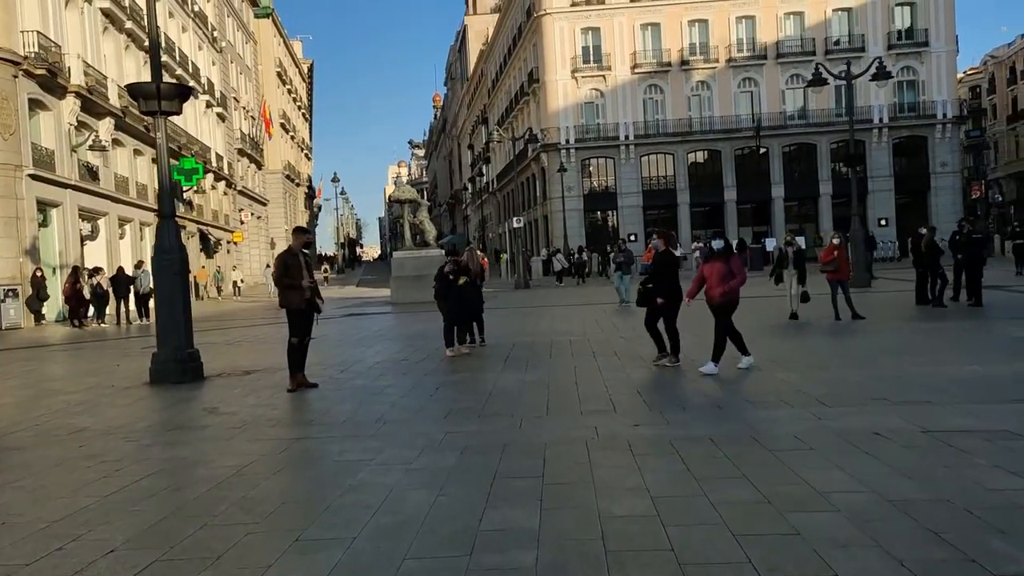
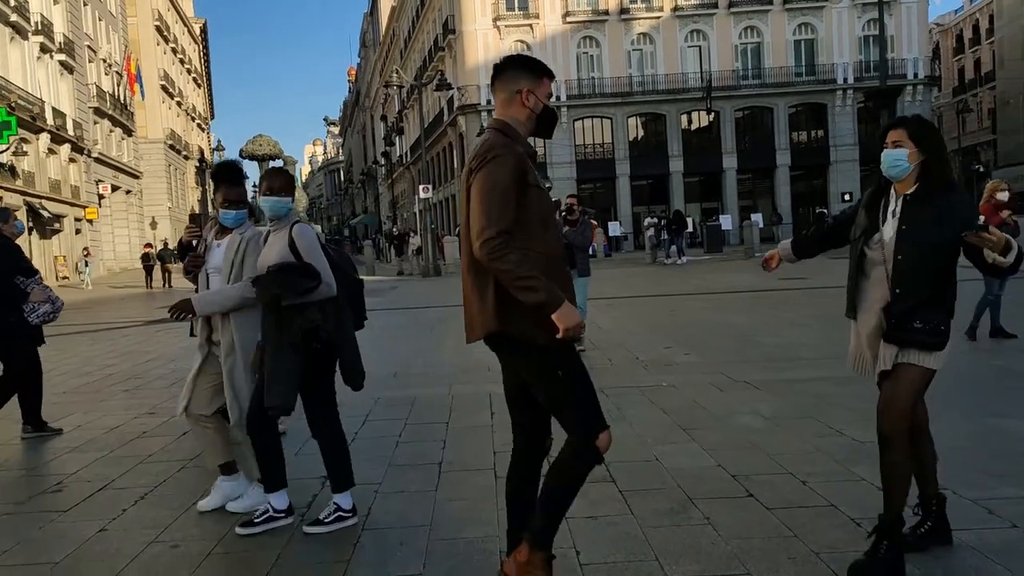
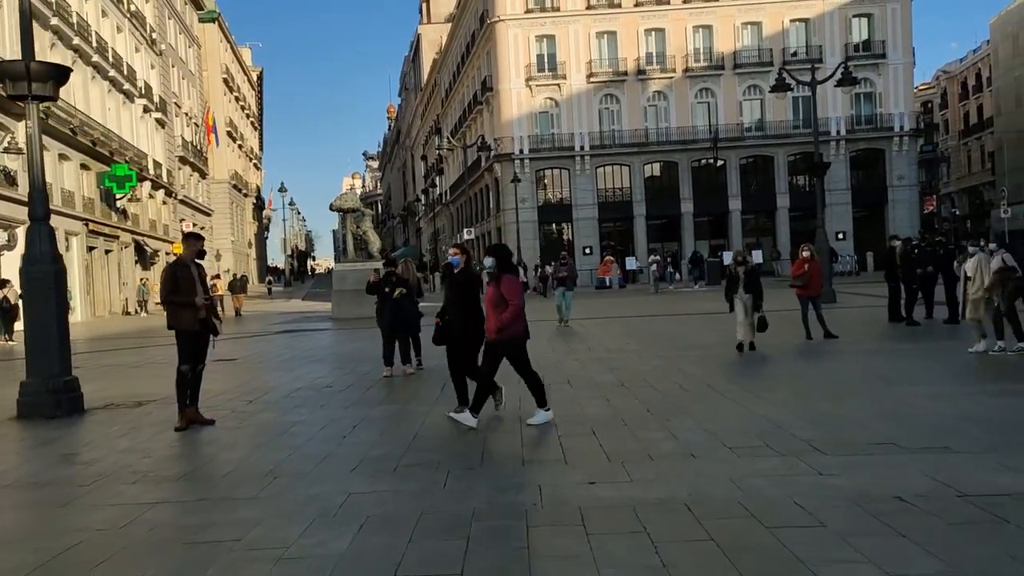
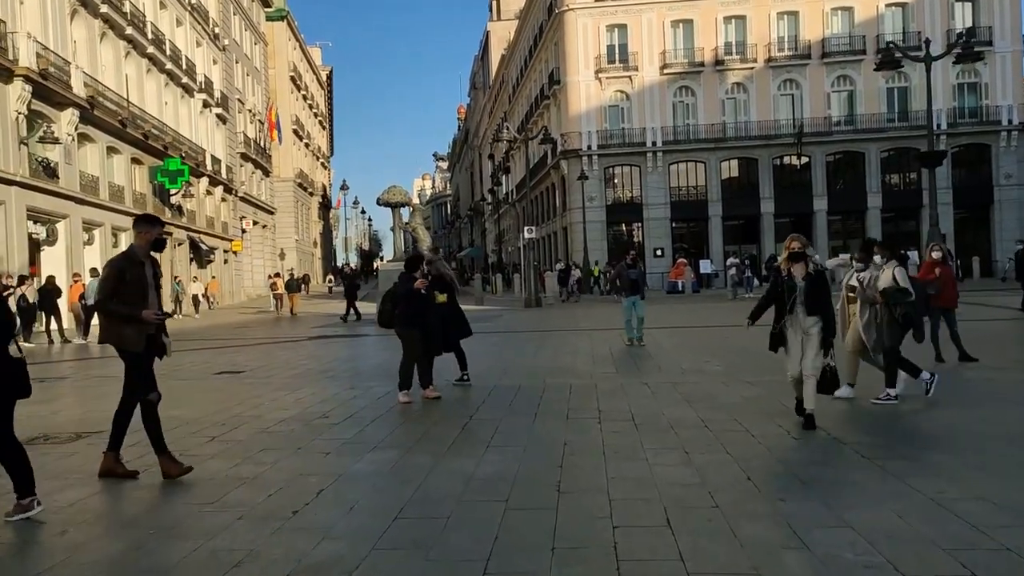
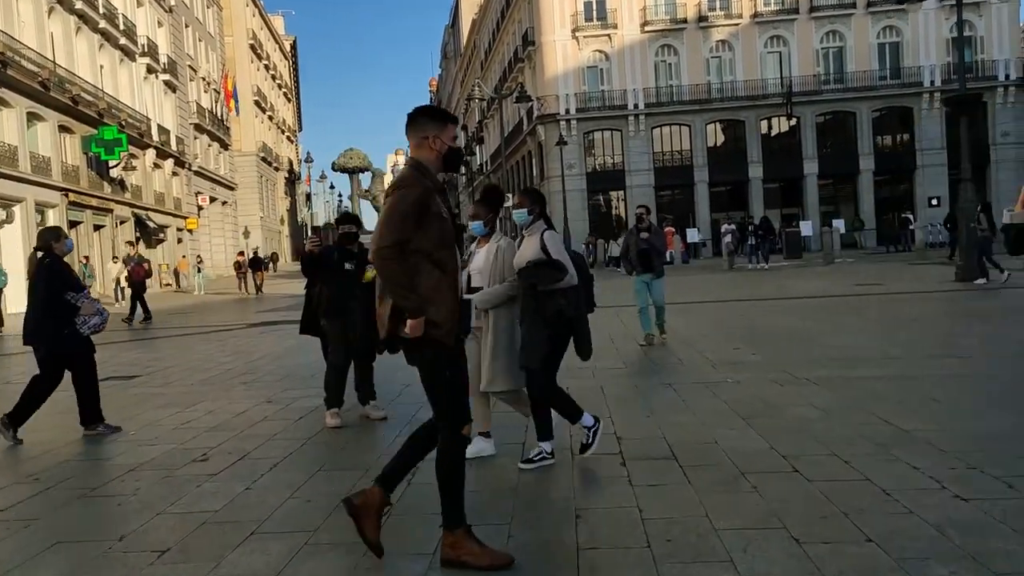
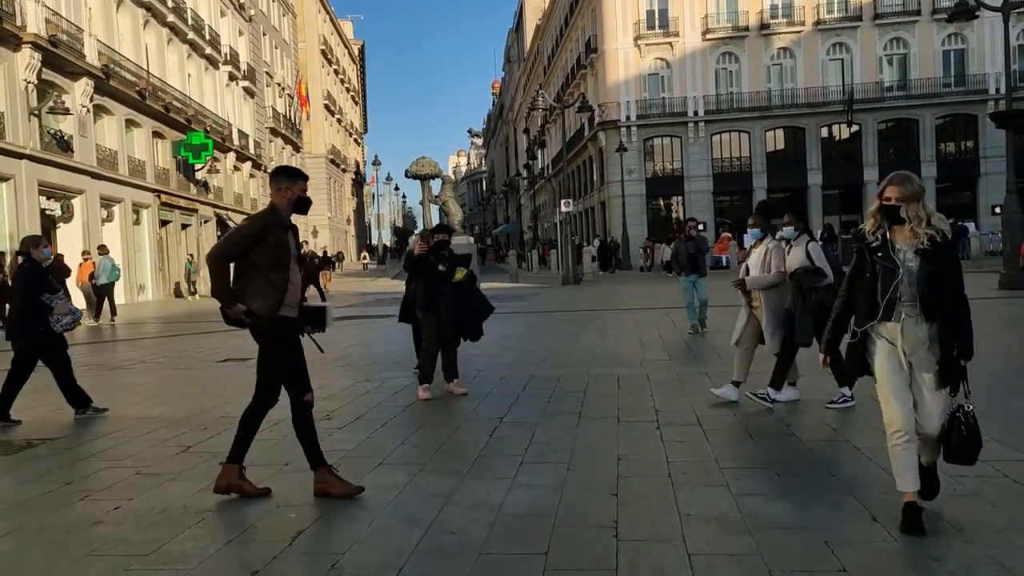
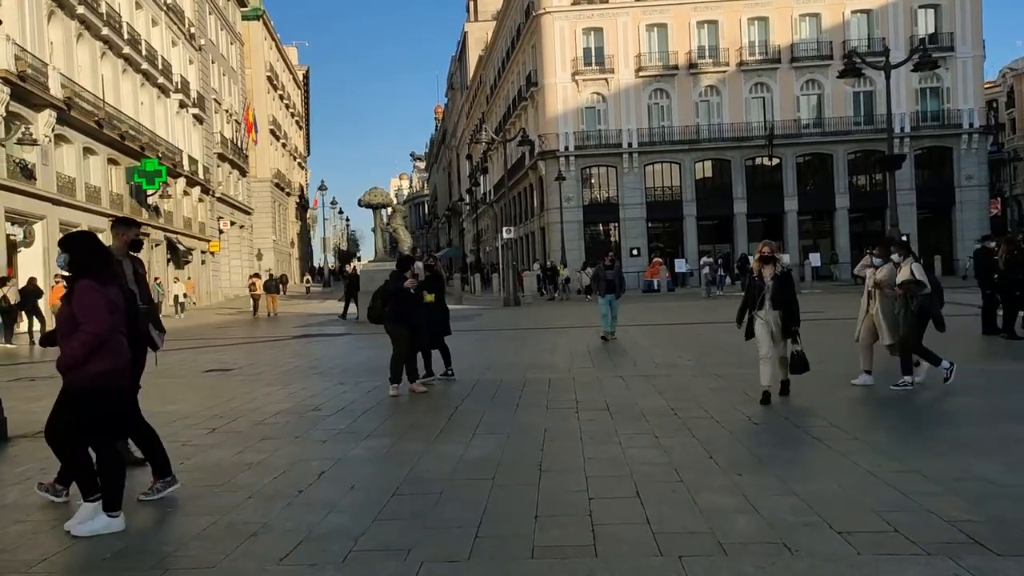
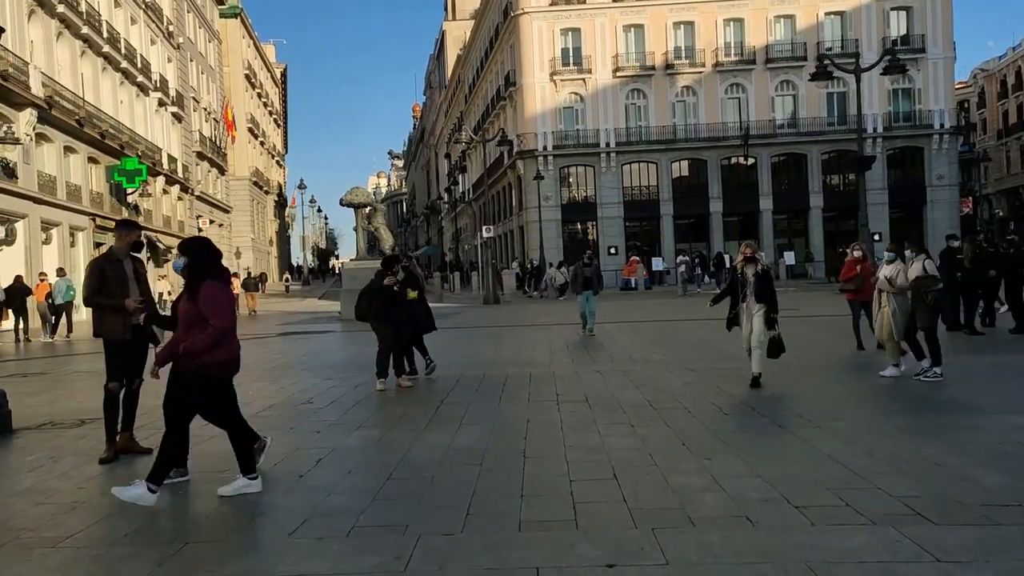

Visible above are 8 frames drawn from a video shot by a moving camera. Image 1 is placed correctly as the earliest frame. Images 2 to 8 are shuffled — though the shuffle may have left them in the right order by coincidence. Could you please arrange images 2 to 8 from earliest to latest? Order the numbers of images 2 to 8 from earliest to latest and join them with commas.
3, 8, 7, 4, 6, 5, 2
